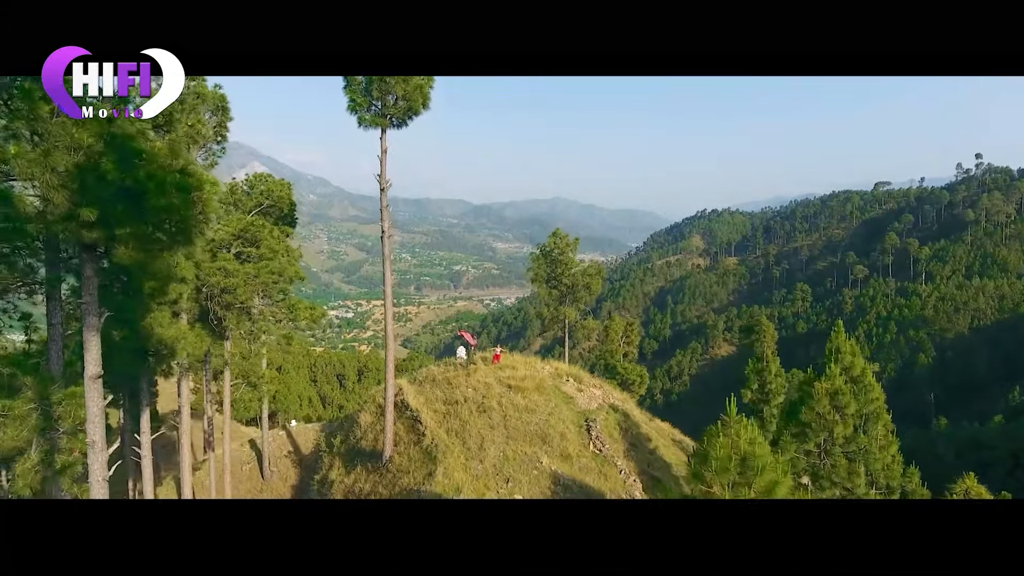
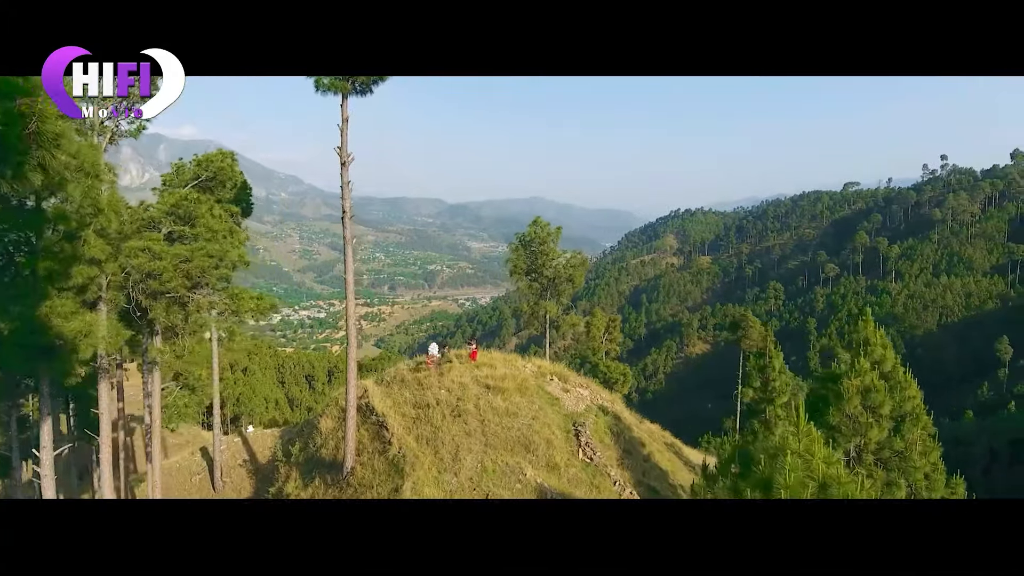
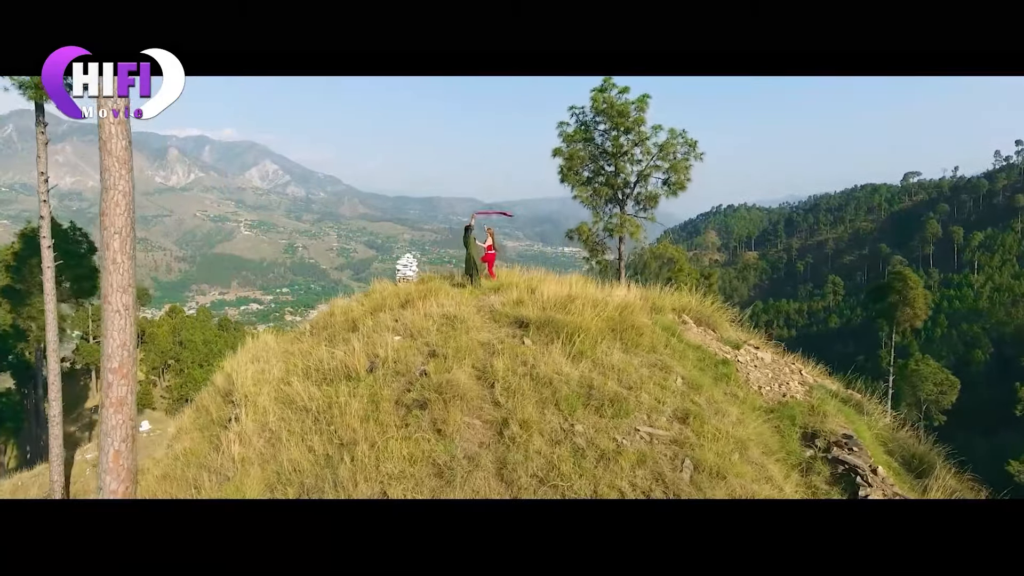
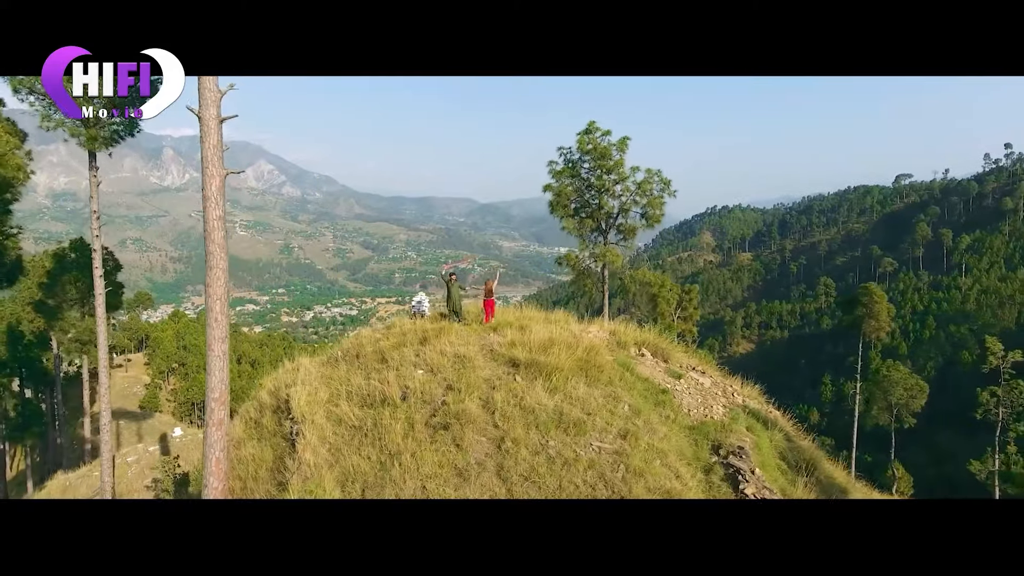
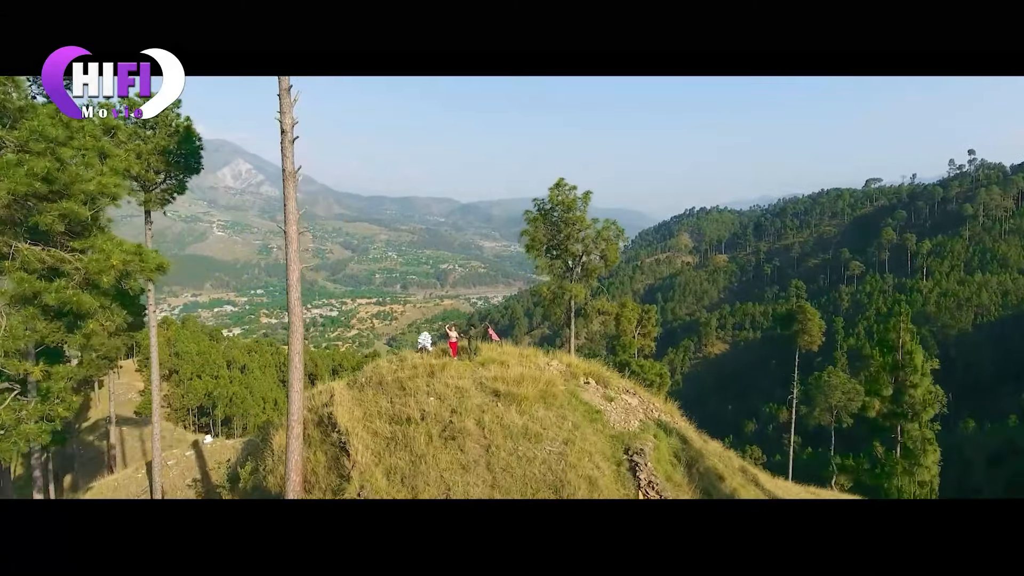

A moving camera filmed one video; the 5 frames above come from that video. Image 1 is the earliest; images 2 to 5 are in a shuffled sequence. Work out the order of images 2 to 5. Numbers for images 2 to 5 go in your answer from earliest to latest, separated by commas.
2, 5, 4, 3
